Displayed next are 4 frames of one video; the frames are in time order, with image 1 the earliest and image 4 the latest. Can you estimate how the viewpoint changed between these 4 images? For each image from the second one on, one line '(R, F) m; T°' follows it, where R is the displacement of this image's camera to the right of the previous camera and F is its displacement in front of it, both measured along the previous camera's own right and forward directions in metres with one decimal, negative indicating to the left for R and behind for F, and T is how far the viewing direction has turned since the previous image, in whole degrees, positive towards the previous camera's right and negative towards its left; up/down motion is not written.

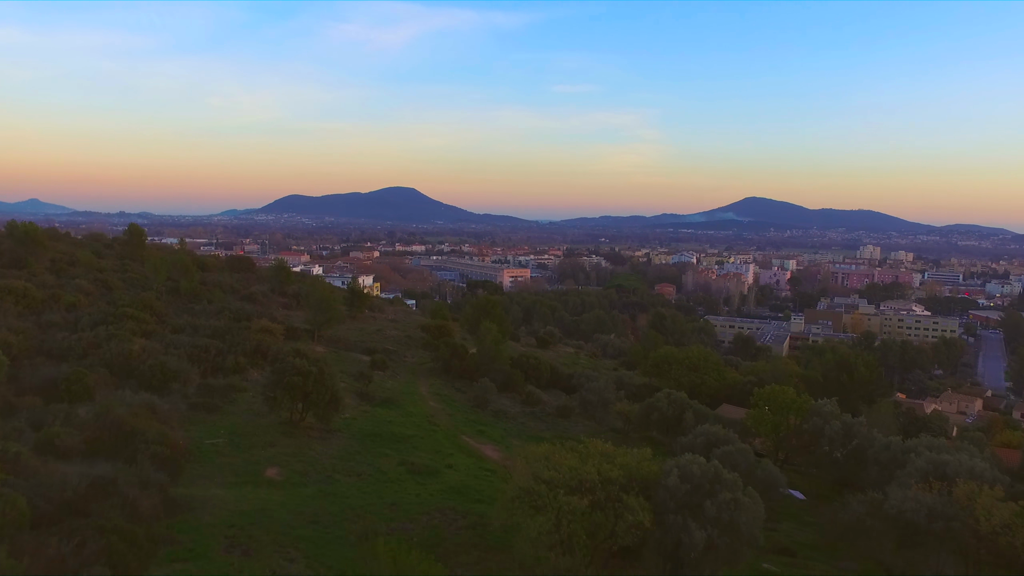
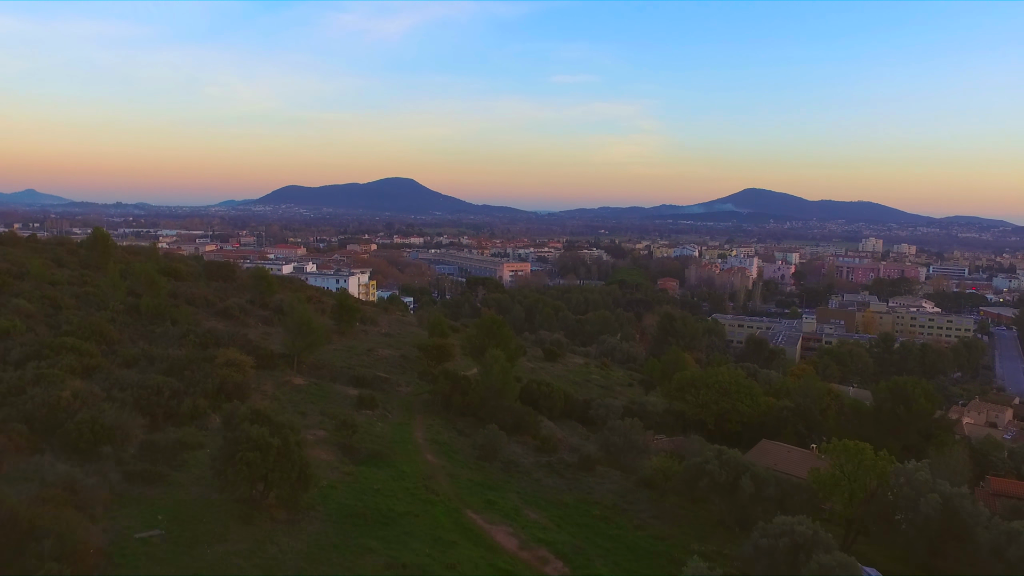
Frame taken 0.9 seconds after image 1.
(-0.2, +2.1) m; 0°
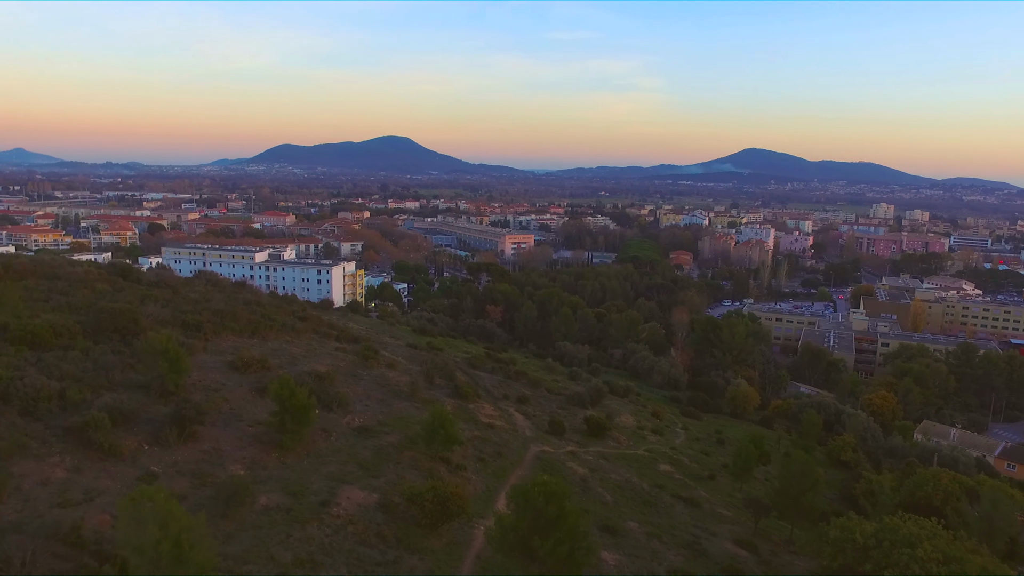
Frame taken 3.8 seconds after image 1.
(-0.8, +7.2) m; 0°
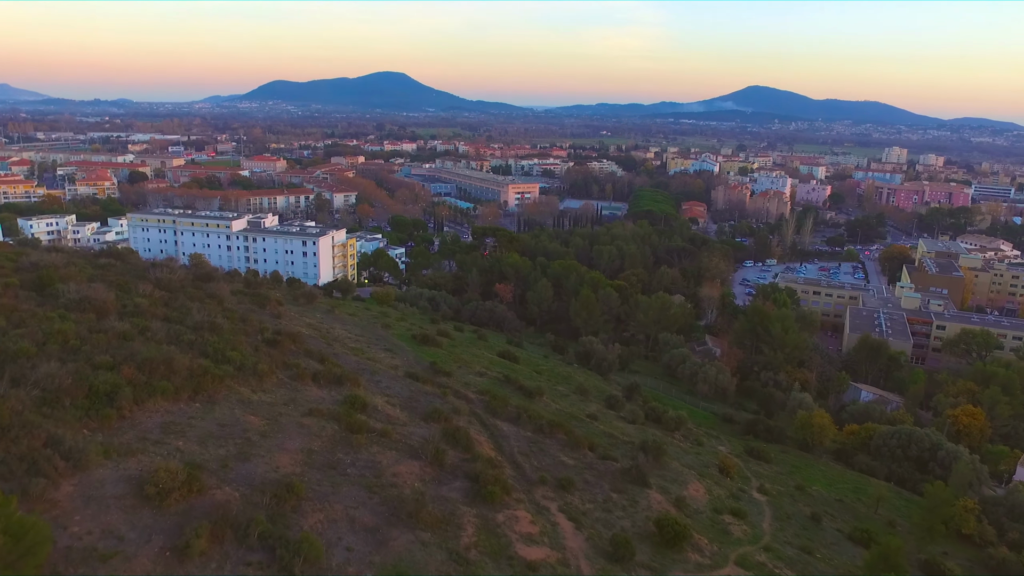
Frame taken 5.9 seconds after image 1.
(-0.8, +5.3) m; 0°
